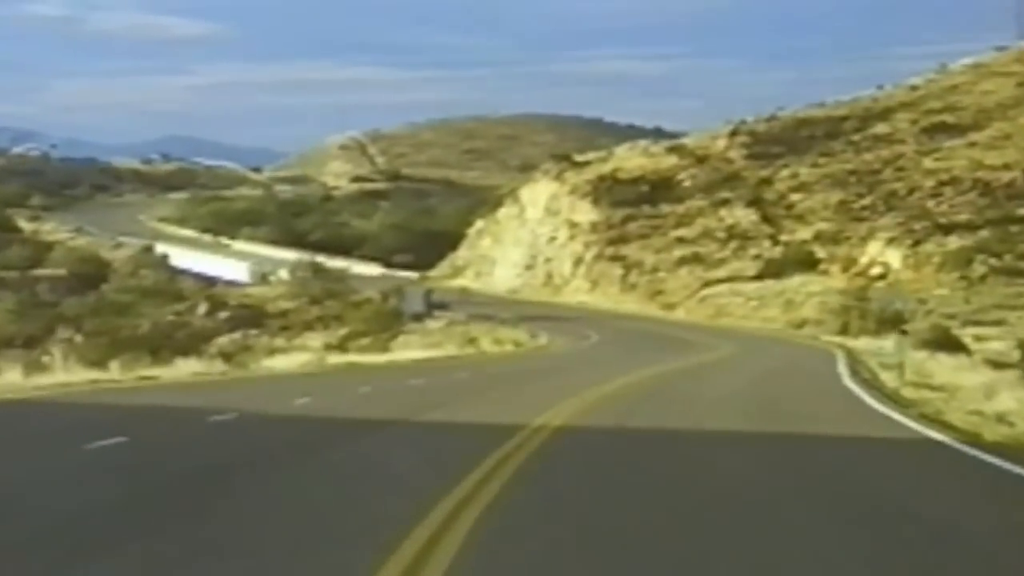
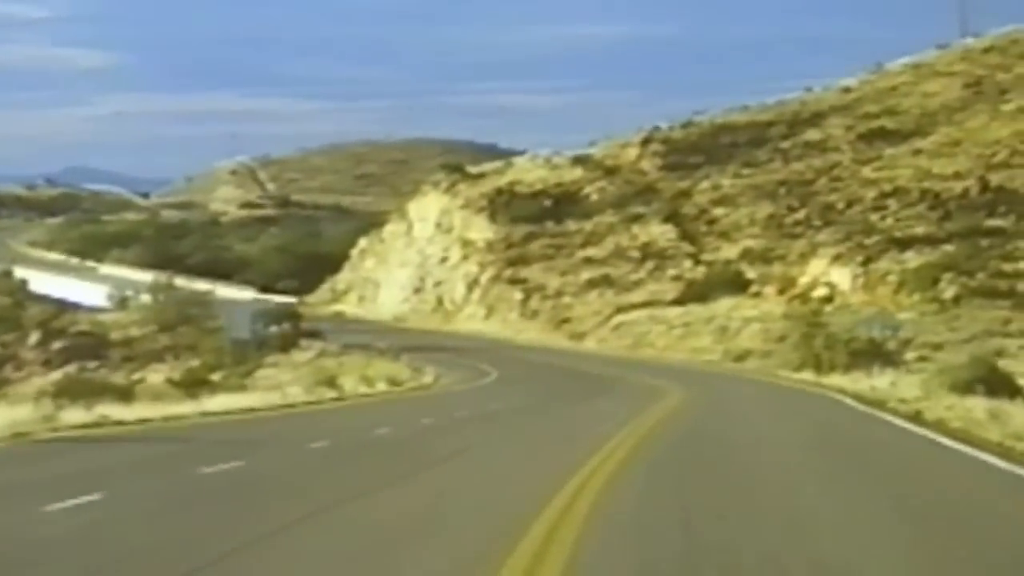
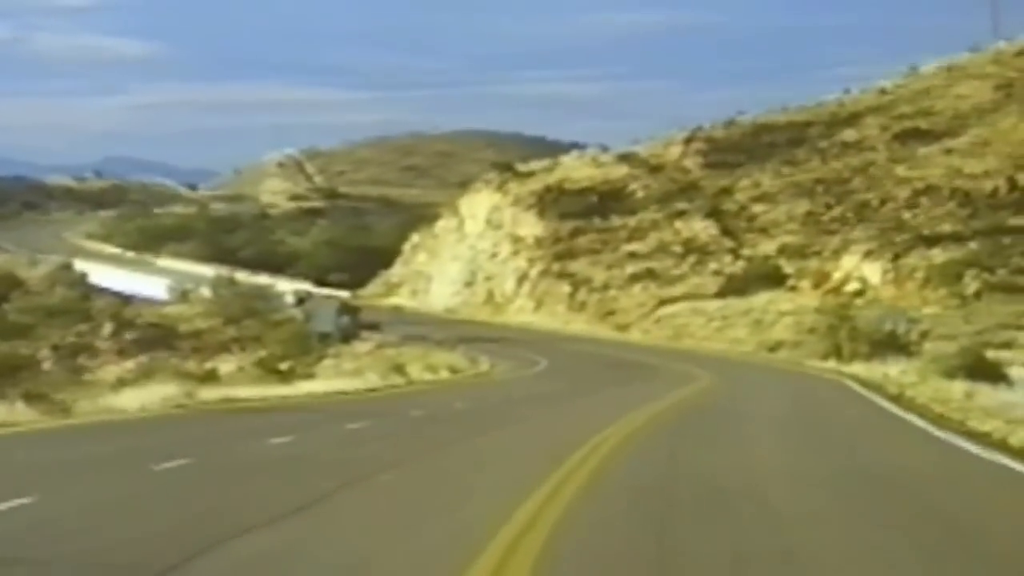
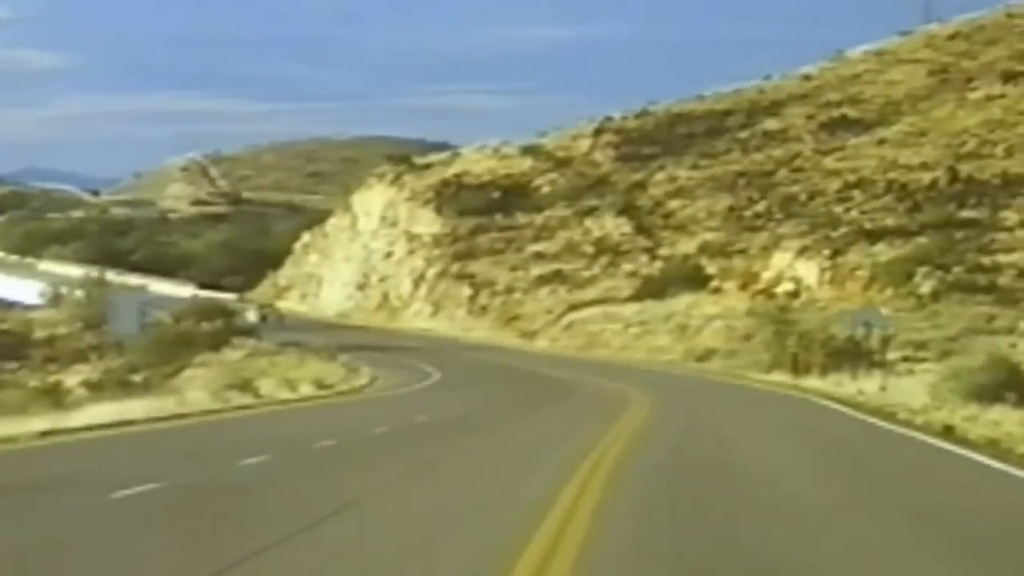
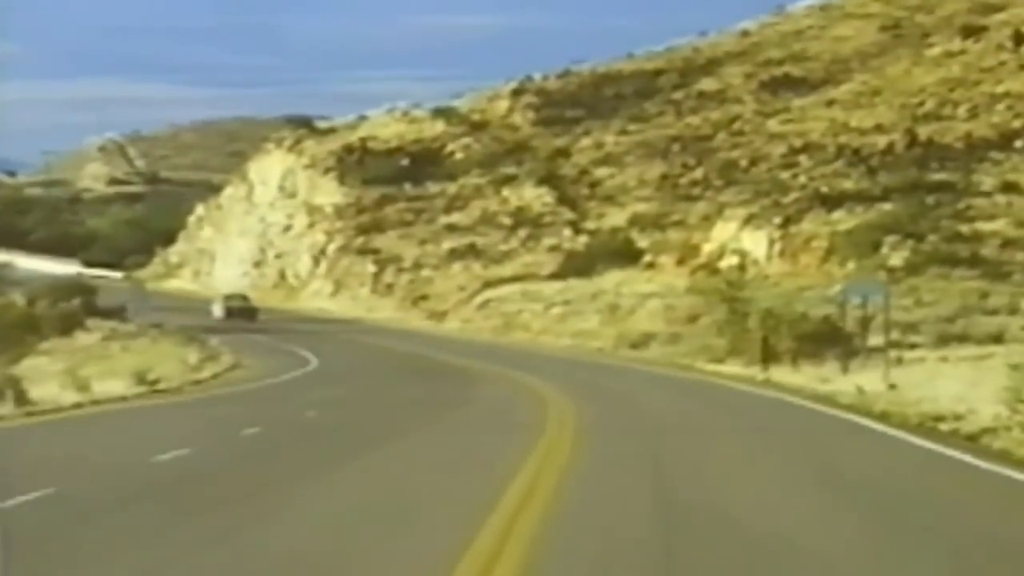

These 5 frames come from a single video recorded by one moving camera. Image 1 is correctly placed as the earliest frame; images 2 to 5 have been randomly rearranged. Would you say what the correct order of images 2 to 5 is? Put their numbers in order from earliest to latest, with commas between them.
3, 2, 4, 5
